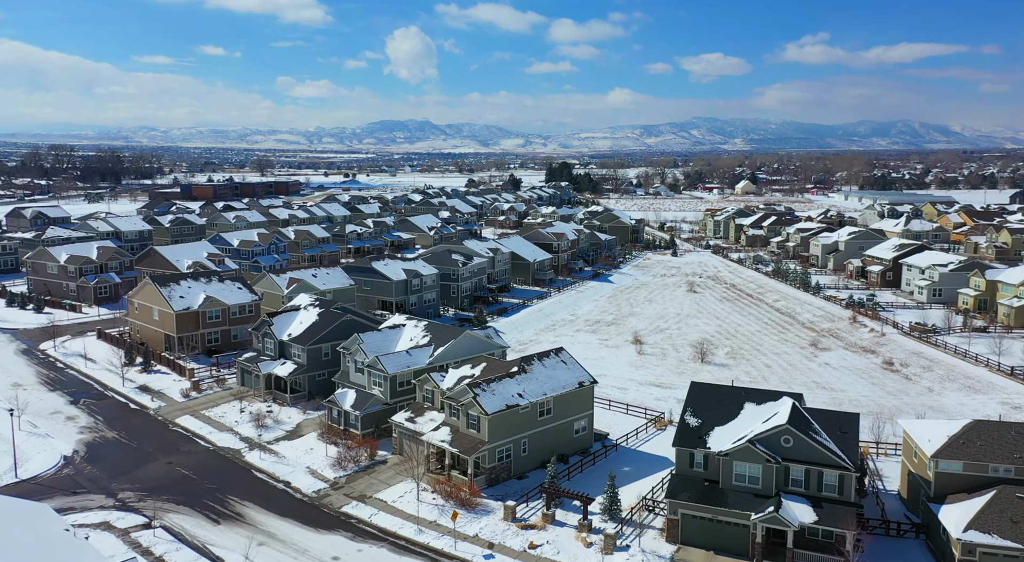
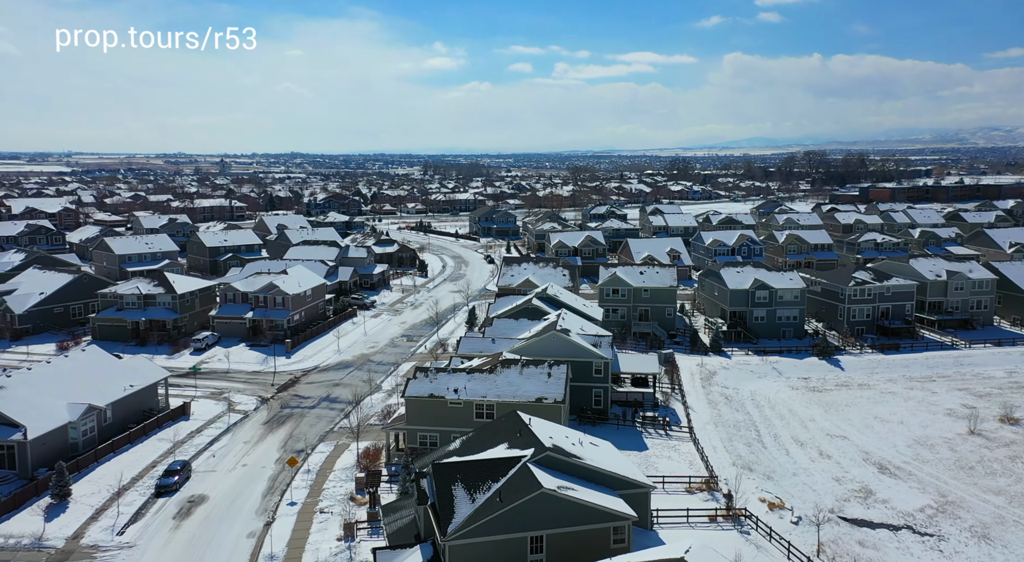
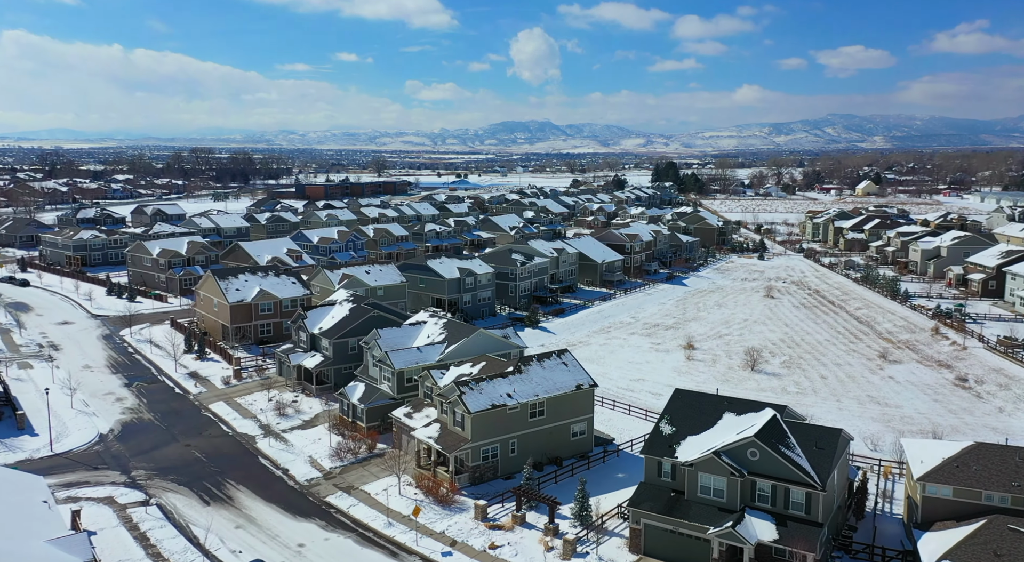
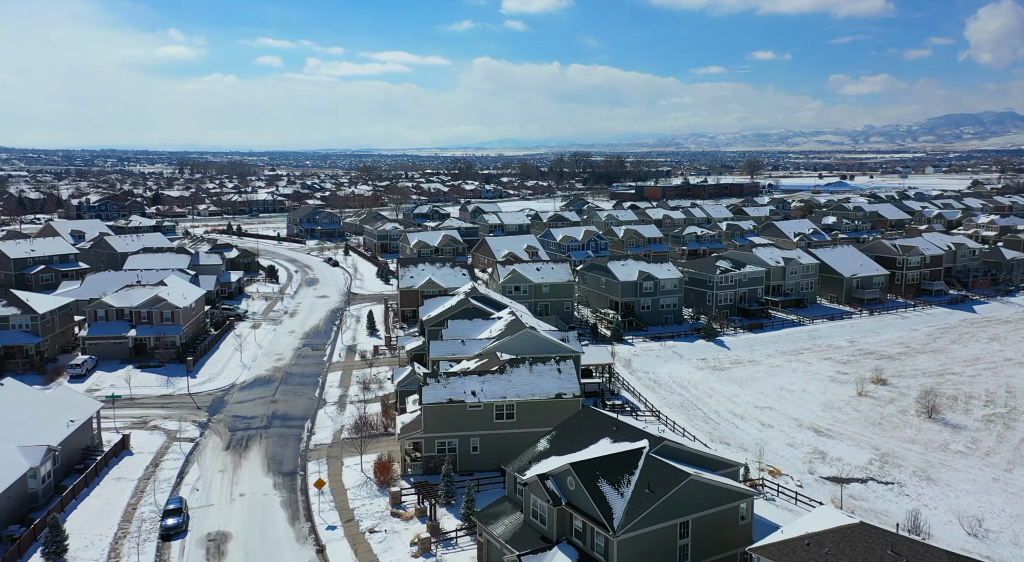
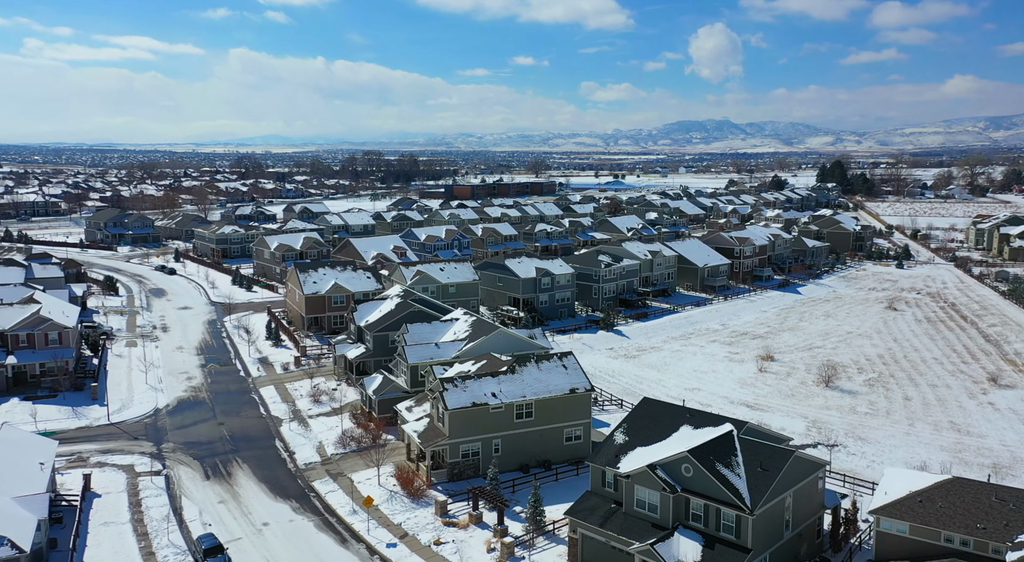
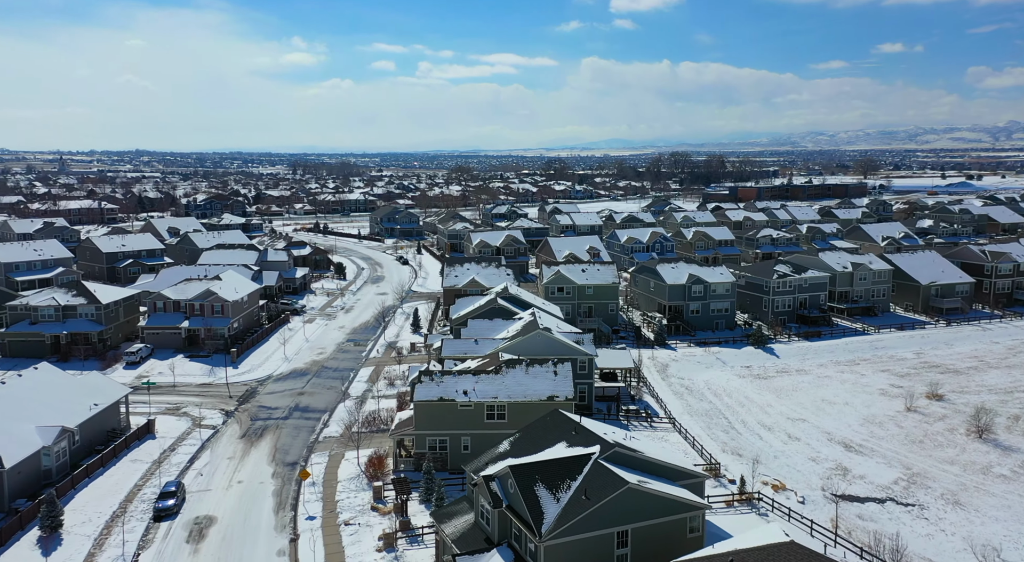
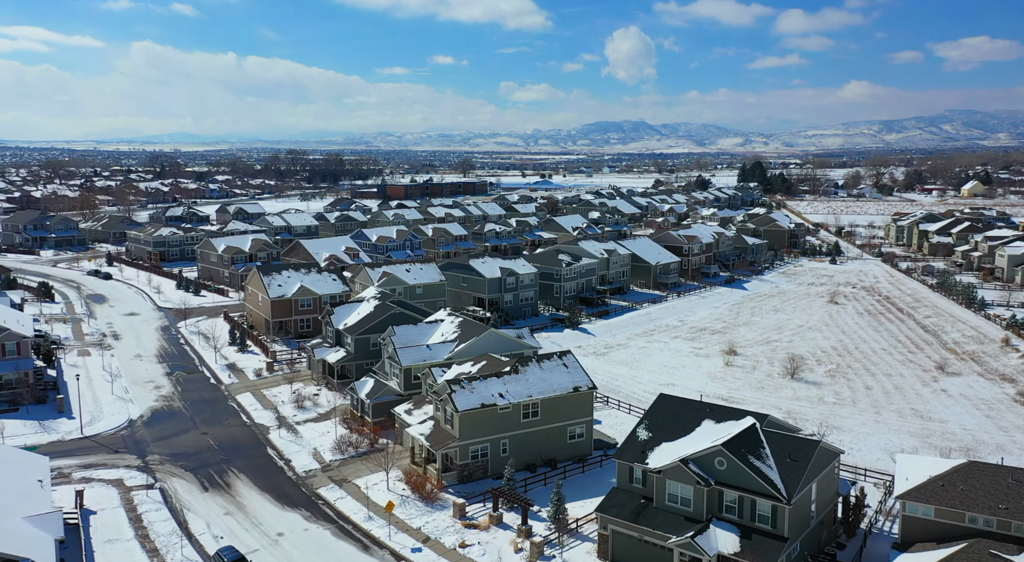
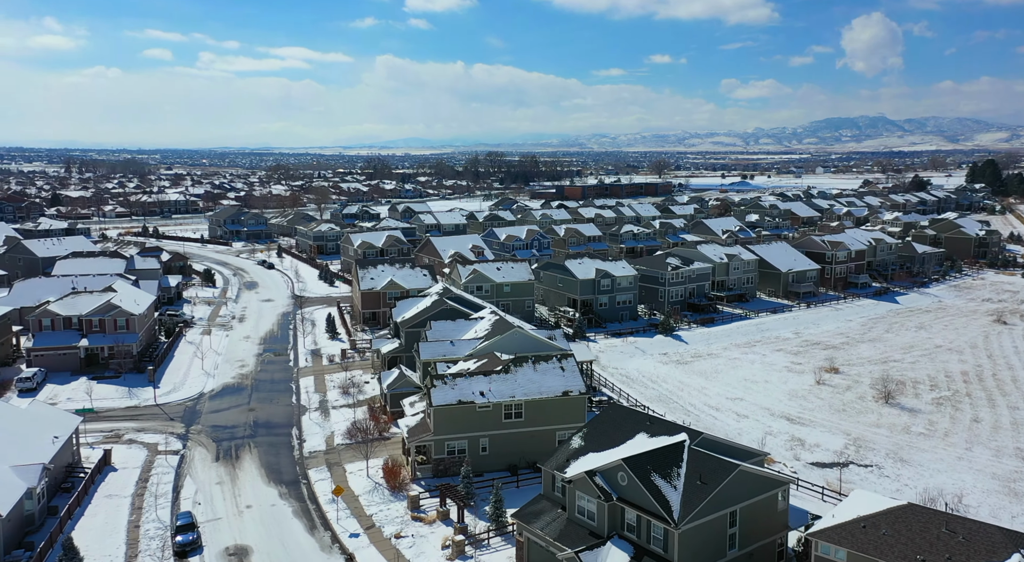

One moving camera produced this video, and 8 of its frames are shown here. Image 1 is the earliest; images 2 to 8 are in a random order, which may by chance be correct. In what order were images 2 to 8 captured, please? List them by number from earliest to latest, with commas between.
3, 7, 5, 8, 4, 6, 2
